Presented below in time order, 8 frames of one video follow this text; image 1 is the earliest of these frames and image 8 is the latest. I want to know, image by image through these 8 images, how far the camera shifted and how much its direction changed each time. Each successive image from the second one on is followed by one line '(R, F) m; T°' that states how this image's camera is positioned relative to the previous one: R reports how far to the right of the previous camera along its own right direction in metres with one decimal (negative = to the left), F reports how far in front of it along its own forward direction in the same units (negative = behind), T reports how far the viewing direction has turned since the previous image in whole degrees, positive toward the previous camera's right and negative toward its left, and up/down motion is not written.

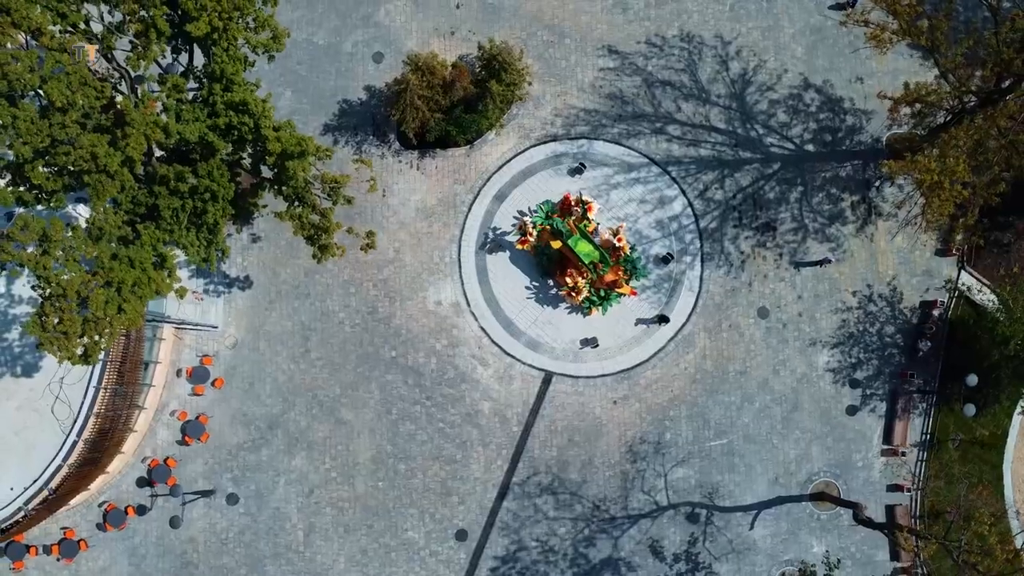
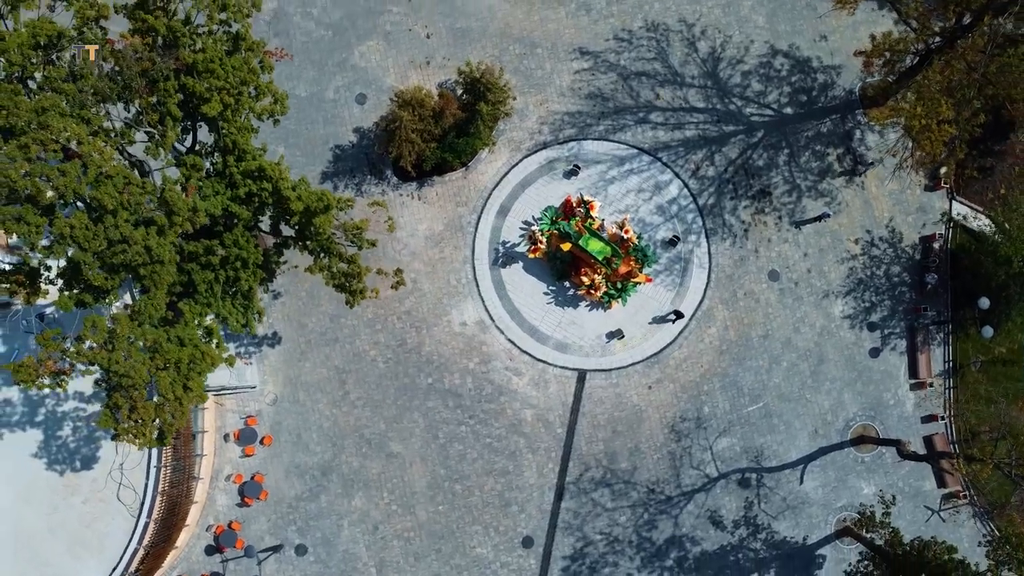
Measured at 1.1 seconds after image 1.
(-1.7, -1.1) m; +1°
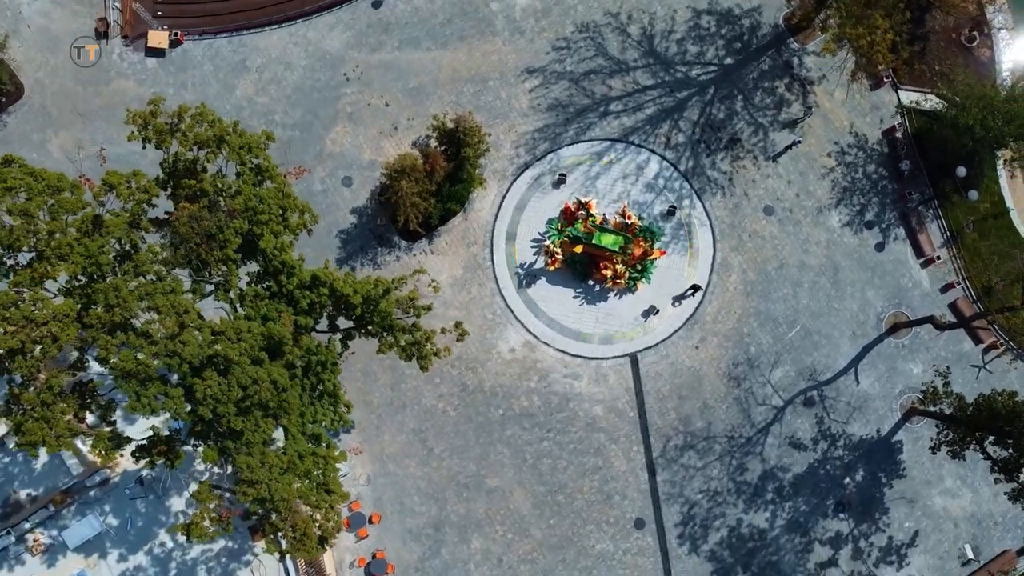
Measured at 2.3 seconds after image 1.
(-3.1, -2.3) m; +3°
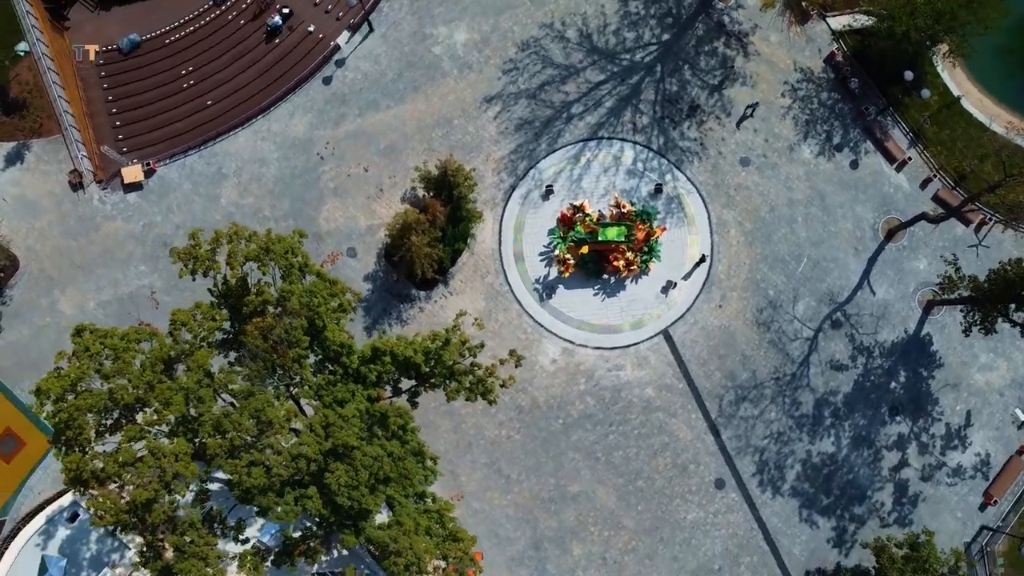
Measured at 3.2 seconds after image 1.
(-2.8, -1.6) m; +2°
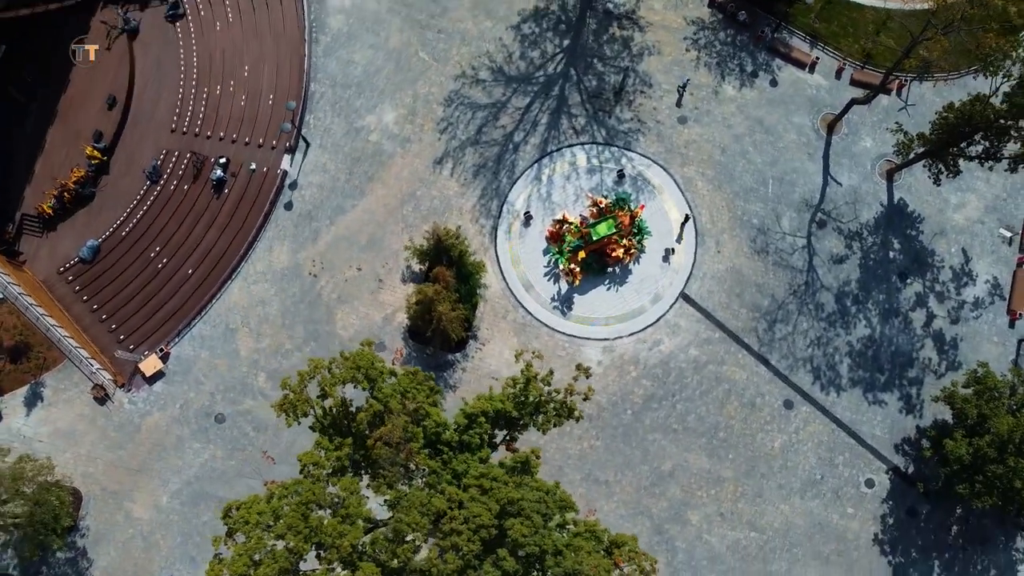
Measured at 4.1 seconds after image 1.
(-3.9, -2.0) m; +4°
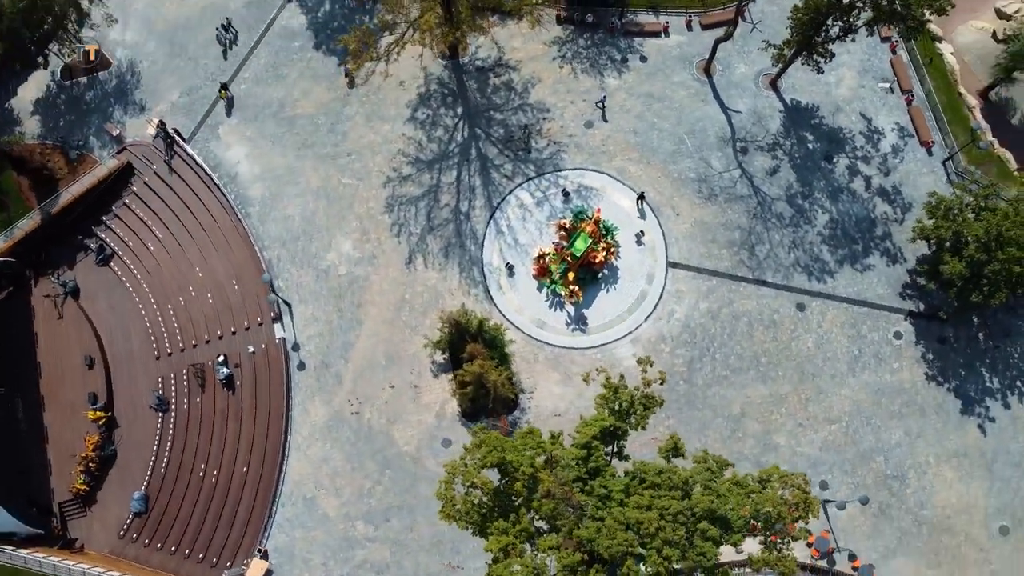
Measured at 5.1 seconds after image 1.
(-5.3, -2.7) m; +7°
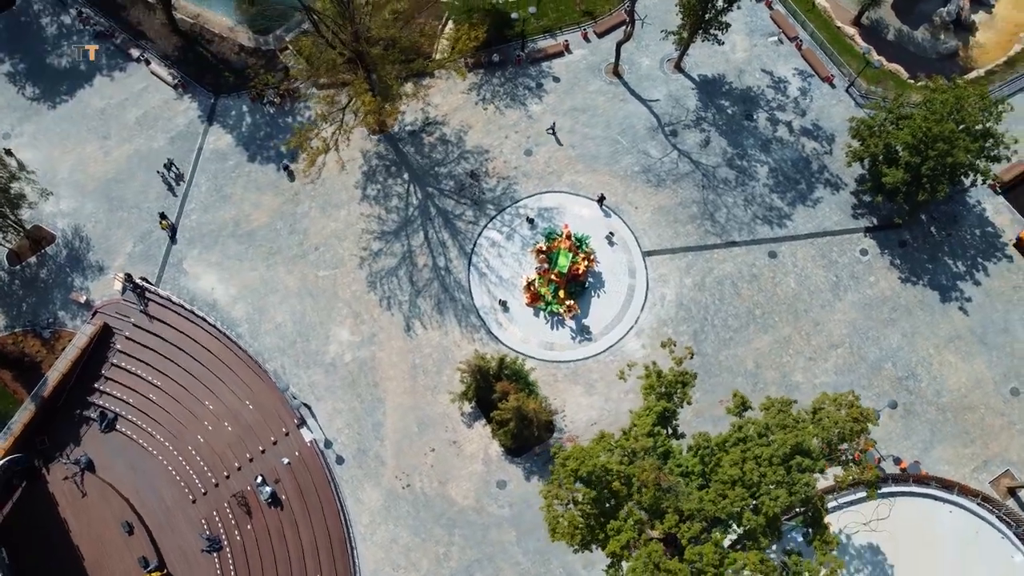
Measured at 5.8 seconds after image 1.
(-4.2, -1.7) m; +5°
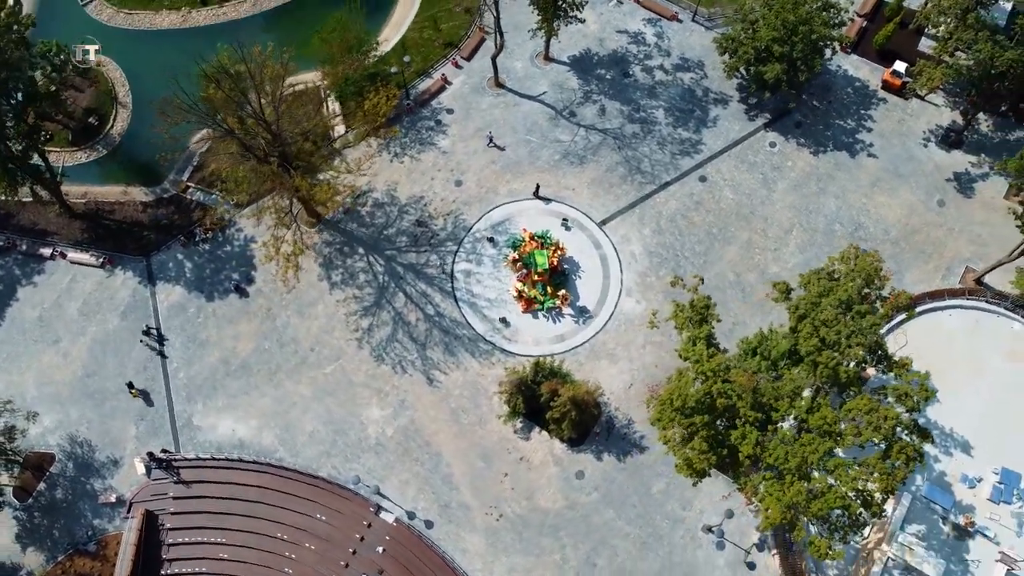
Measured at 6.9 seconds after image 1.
(-7.1, -2.3) m; +8°
